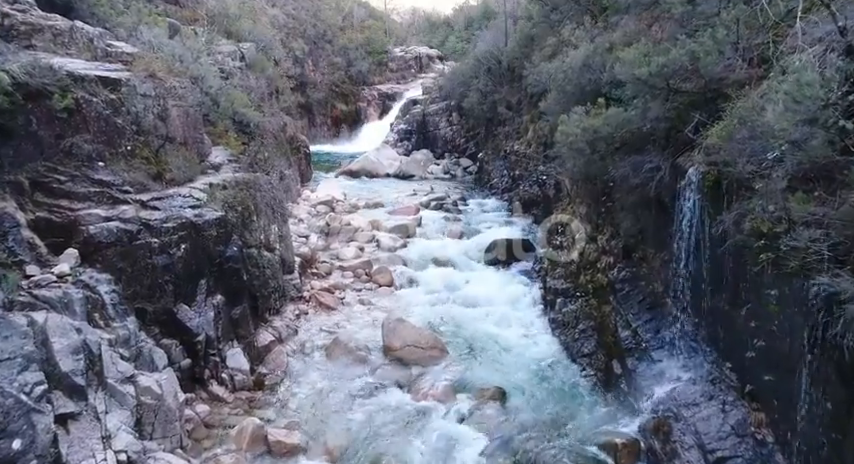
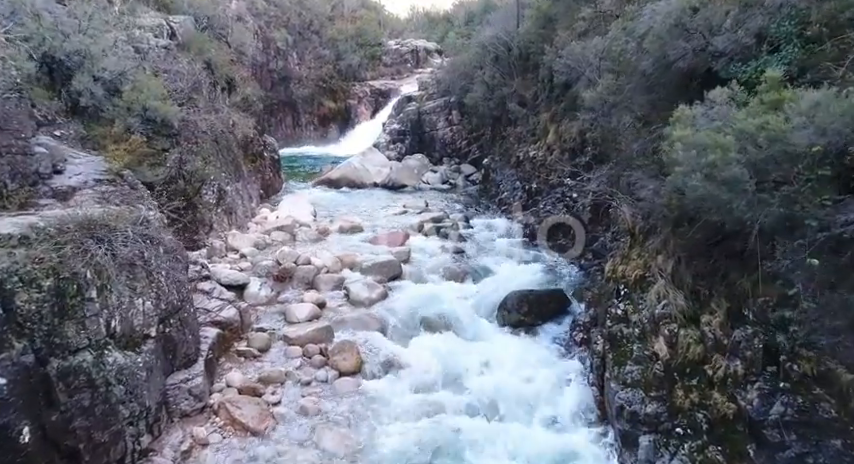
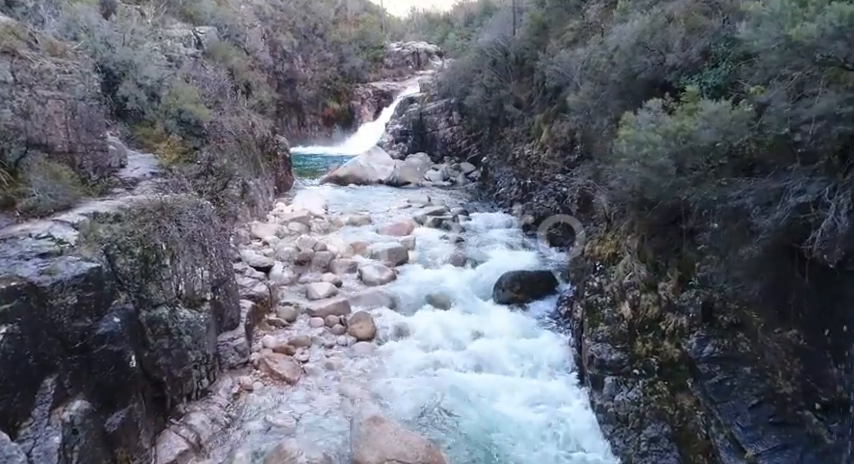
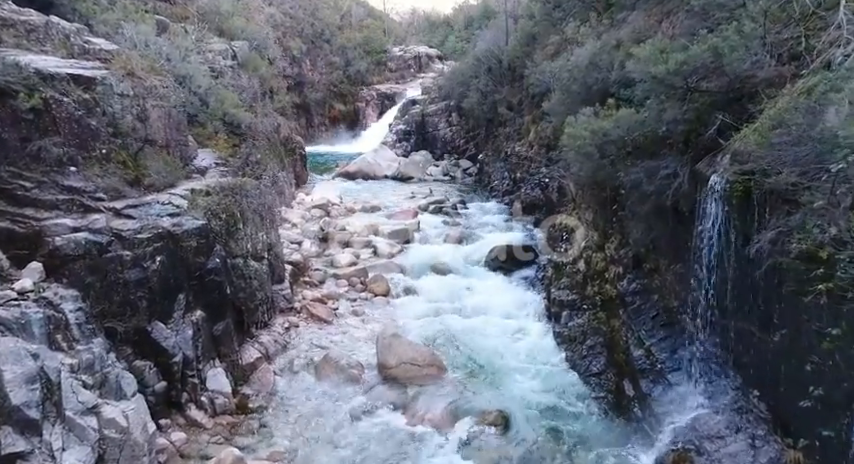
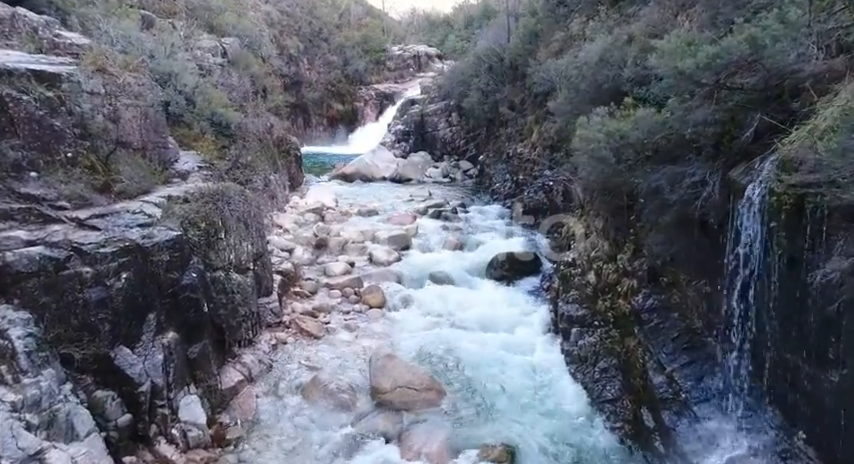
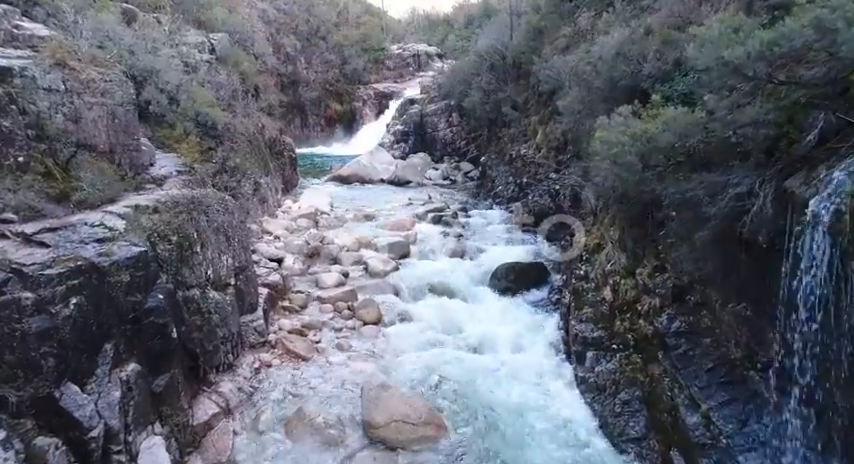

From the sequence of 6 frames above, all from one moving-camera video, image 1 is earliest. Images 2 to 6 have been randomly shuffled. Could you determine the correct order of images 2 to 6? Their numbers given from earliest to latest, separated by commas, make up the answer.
4, 5, 6, 3, 2
